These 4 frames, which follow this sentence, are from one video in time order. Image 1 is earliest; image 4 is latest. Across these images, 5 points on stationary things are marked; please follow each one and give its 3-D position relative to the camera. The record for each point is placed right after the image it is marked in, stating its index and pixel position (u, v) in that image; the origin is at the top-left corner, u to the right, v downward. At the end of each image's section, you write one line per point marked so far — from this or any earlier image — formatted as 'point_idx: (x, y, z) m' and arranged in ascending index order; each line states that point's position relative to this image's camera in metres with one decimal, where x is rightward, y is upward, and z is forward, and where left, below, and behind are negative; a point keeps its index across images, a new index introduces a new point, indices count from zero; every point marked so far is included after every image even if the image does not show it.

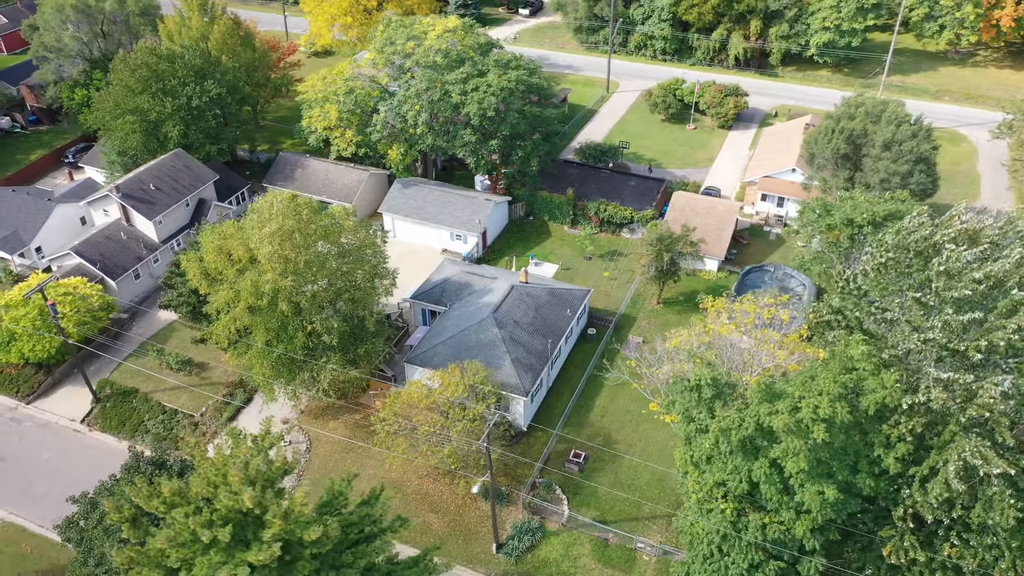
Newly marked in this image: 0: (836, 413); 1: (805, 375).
0: (+7.3, -2.8, +18.3) m
1: (+7.0, -2.1, +19.7) m
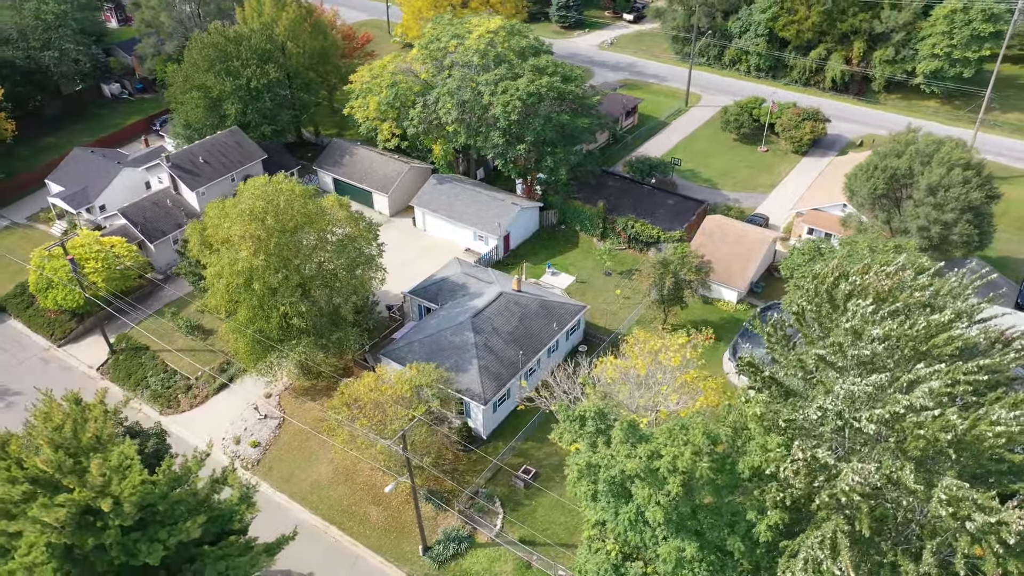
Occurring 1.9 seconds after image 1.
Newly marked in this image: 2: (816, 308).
0: (+3.9, -3.8, +17.1) m
1: (+3.9, -3.0, +18.5) m
2: (+7.3, -0.6, +19.4) m
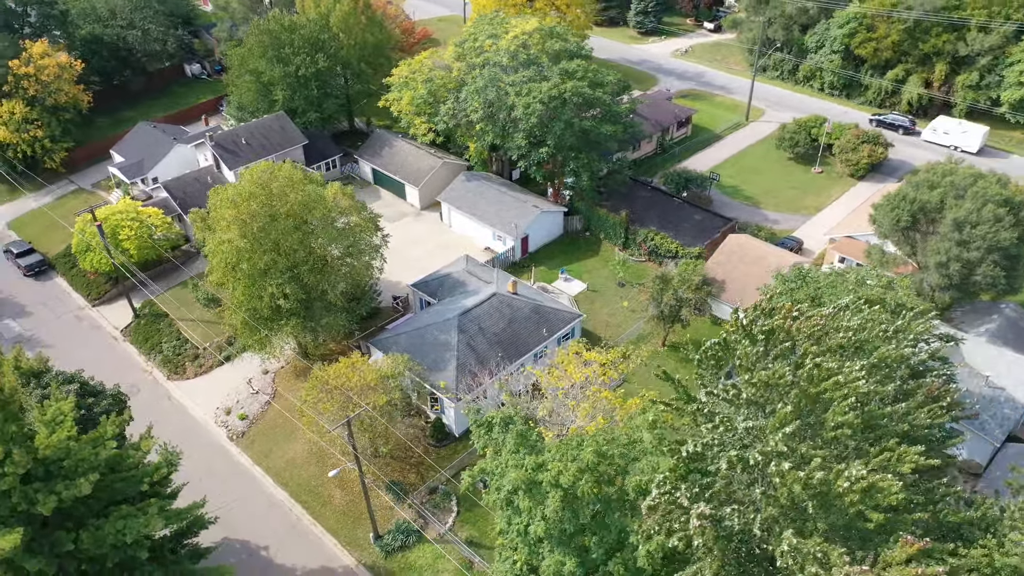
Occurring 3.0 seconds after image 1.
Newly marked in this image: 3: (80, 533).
0: (+1.3, -4.1, +16.7) m
1: (+1.5, -3.4, +18.1) m
2: (+5.3, -1.2, +18.6) m
3: (-9.6, -5.5, +18.1) m
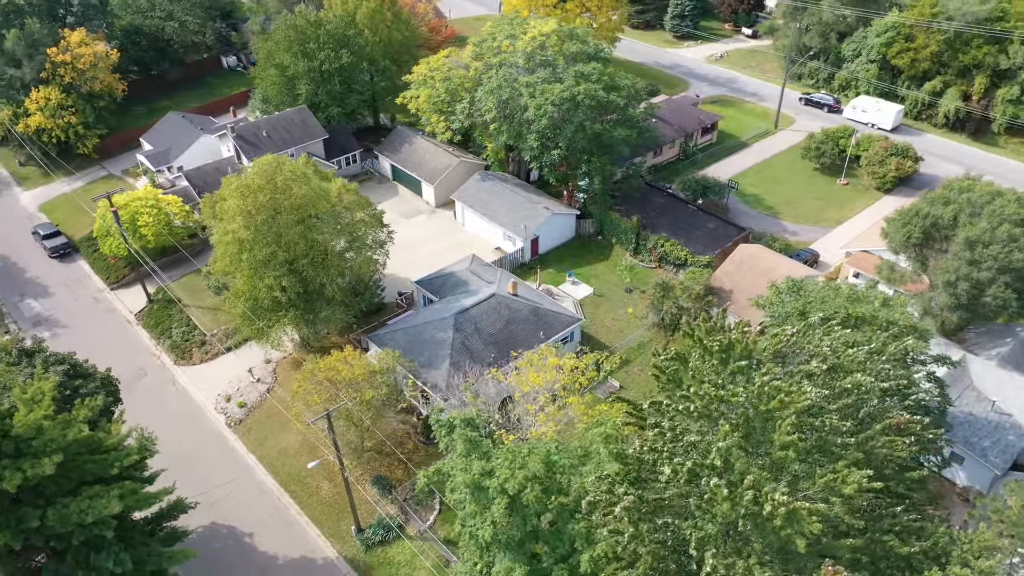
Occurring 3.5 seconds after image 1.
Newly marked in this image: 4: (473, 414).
0: (+0.2, -4.1, +16.7) m
1: (+0.5, -3.5, +18.0) m
2: (+4.4, -1.5, +18.3) m
3: (-10.7, -5.1, +18.6) m
4: (-0.9, -3.0, +19.7) m
